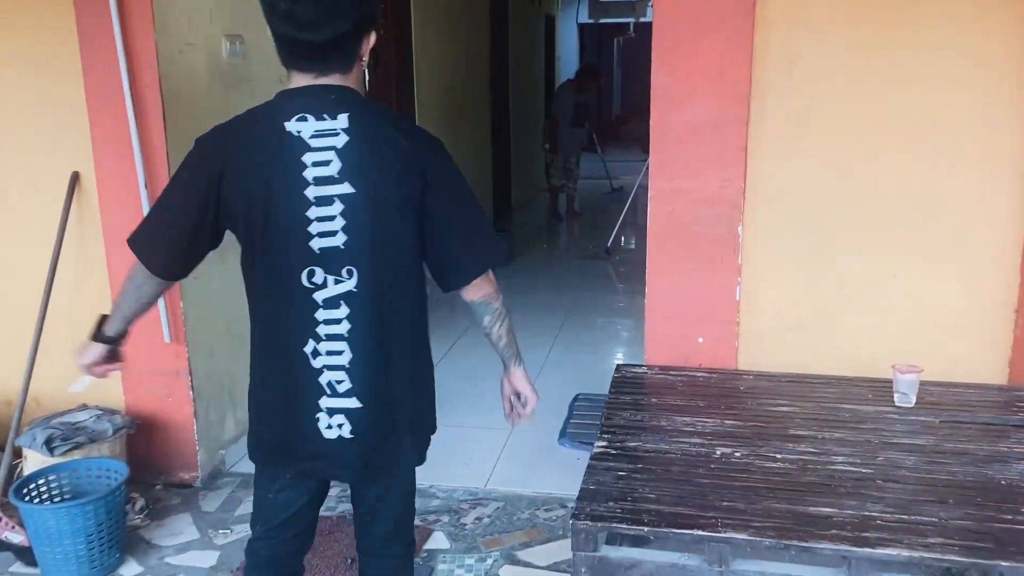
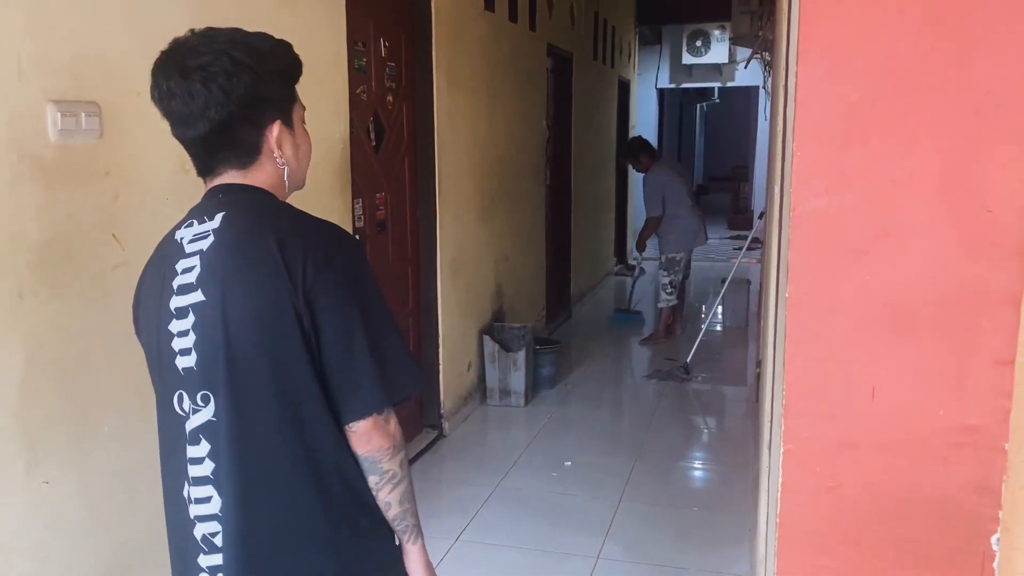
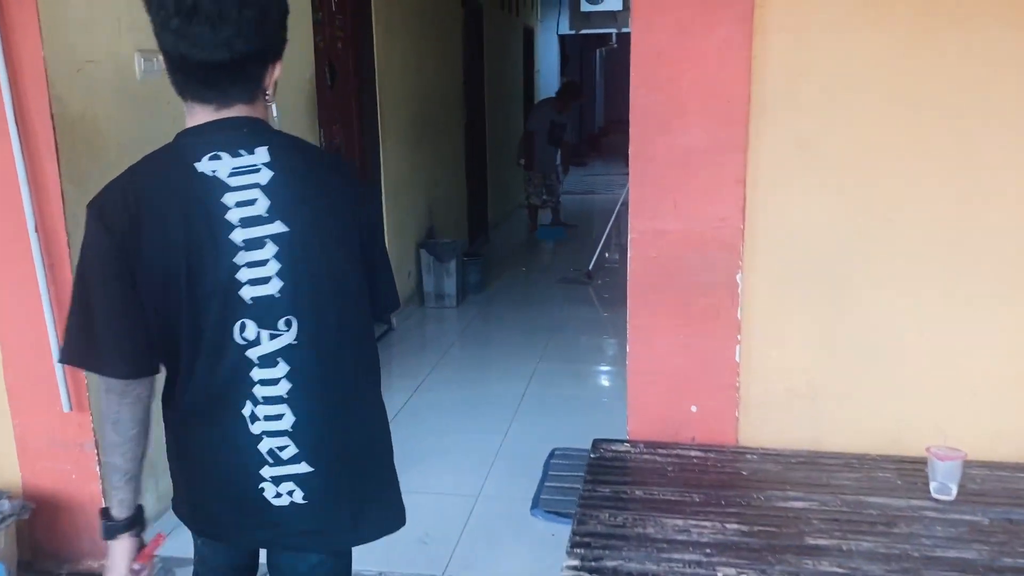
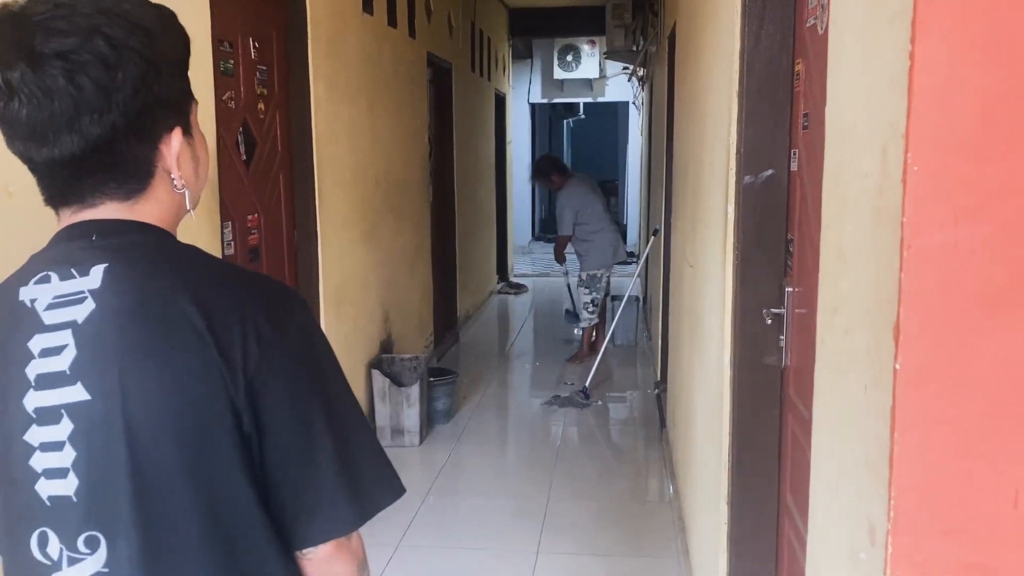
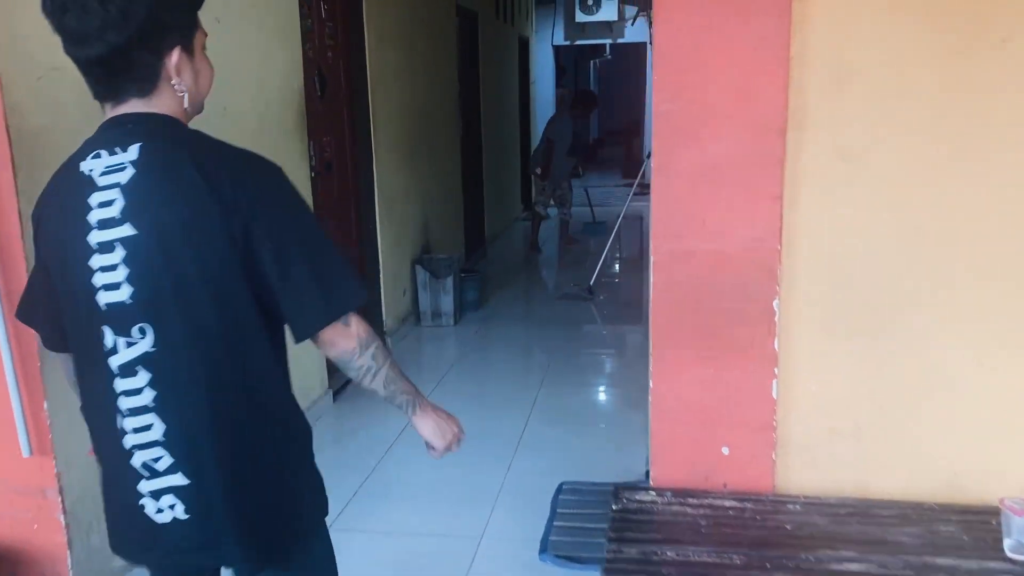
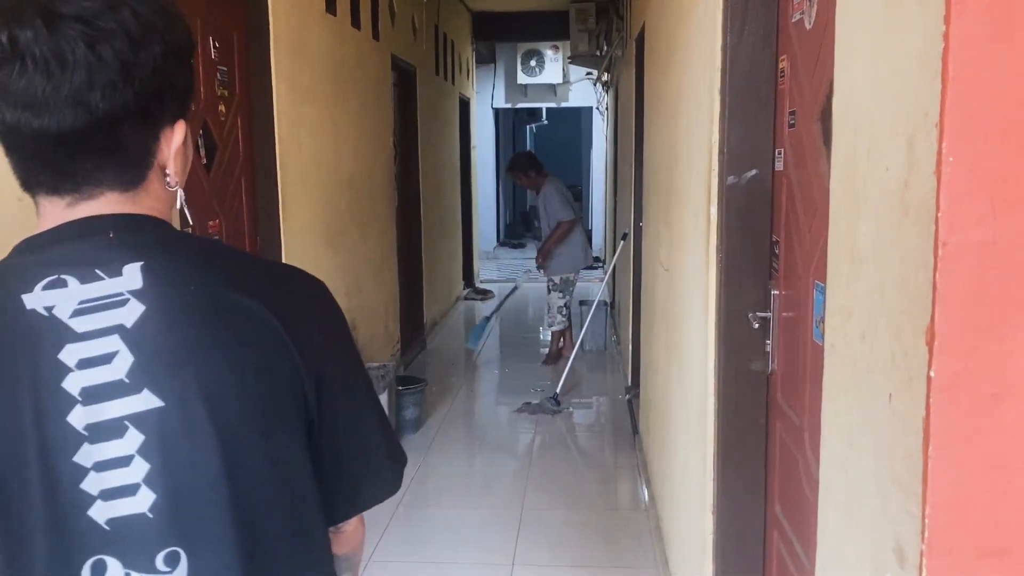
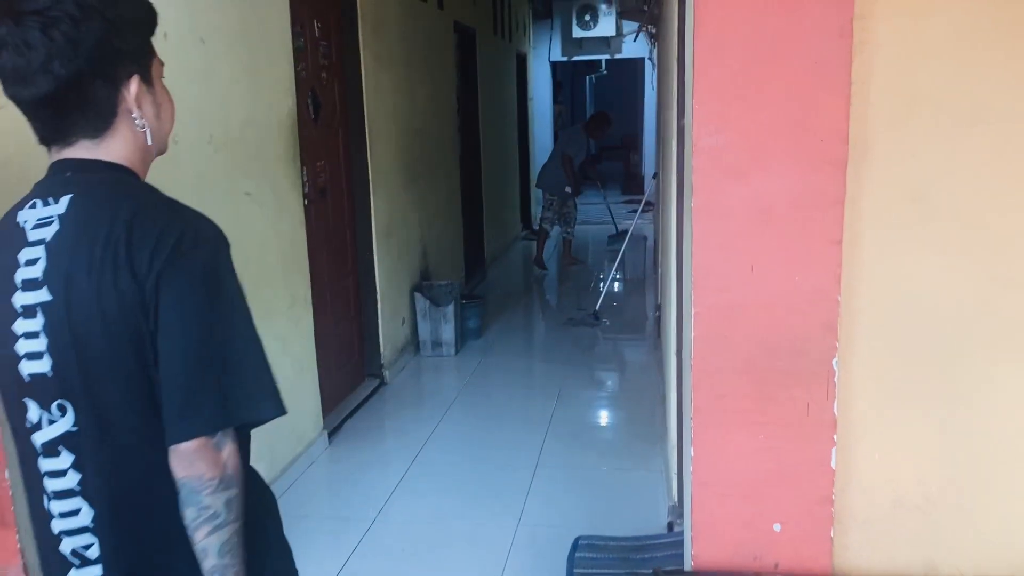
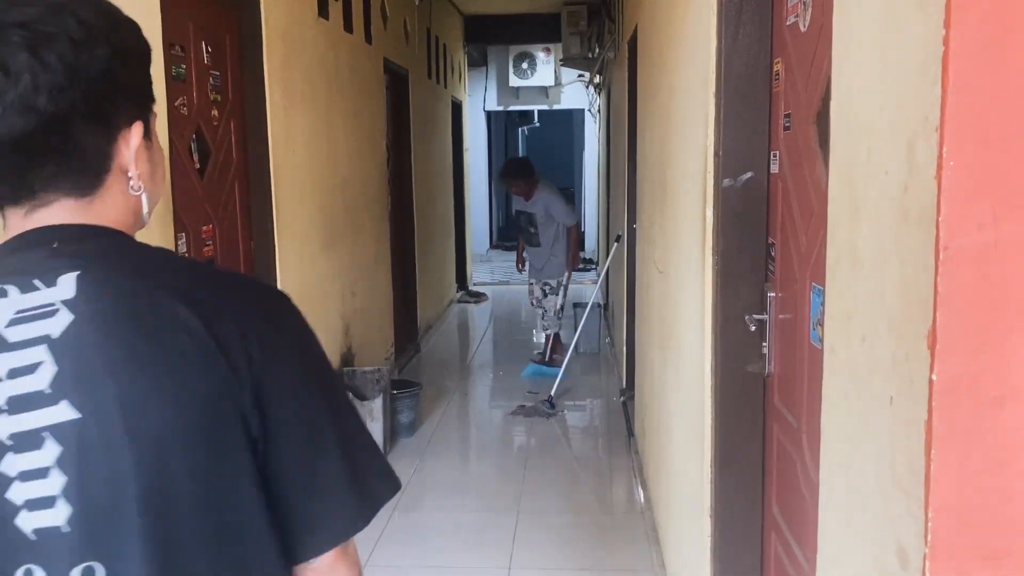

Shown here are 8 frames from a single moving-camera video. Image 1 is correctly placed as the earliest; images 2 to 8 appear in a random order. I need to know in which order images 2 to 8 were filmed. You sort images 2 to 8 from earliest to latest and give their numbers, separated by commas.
3, 5, 7, 8, 6, 4, 2
